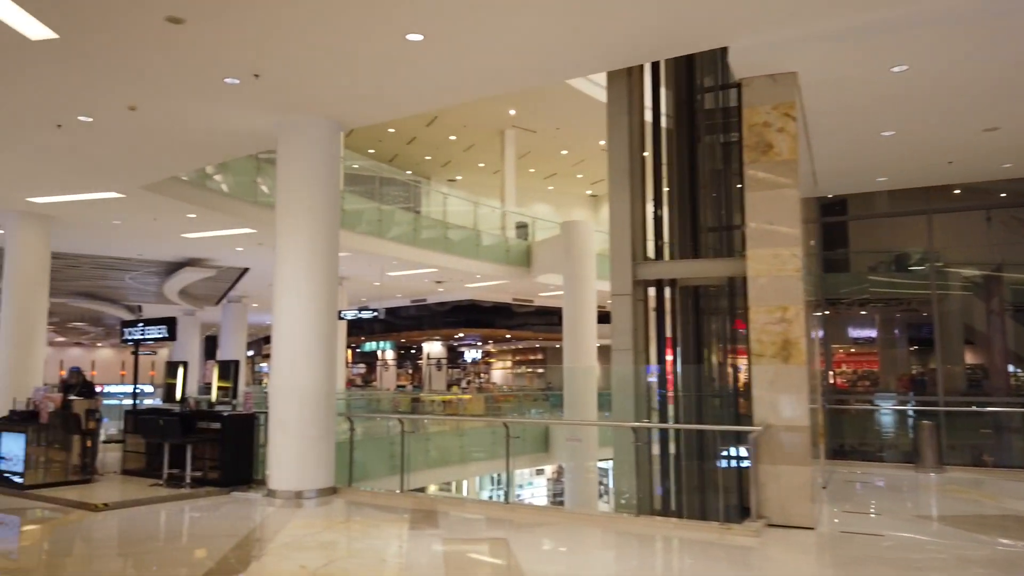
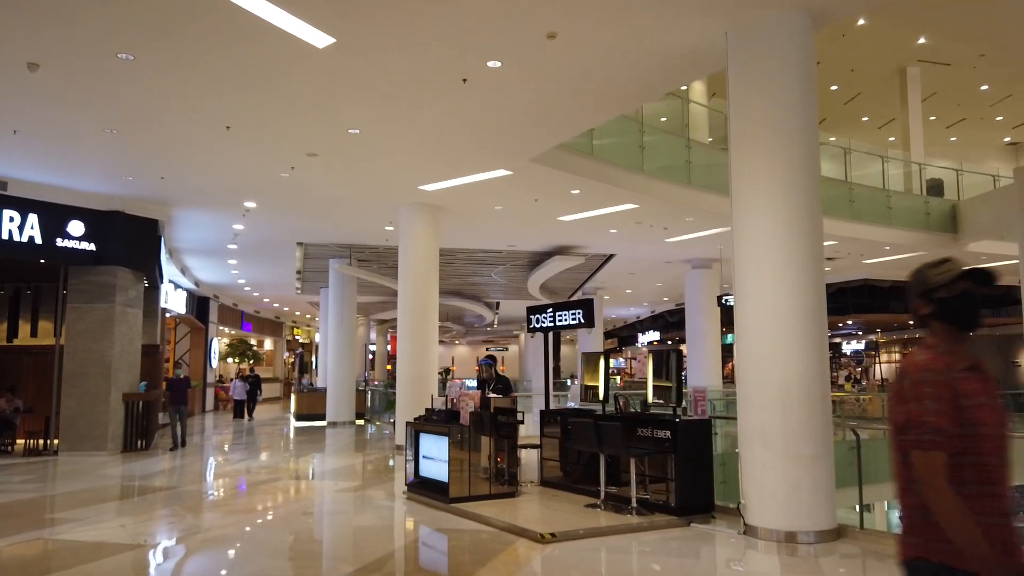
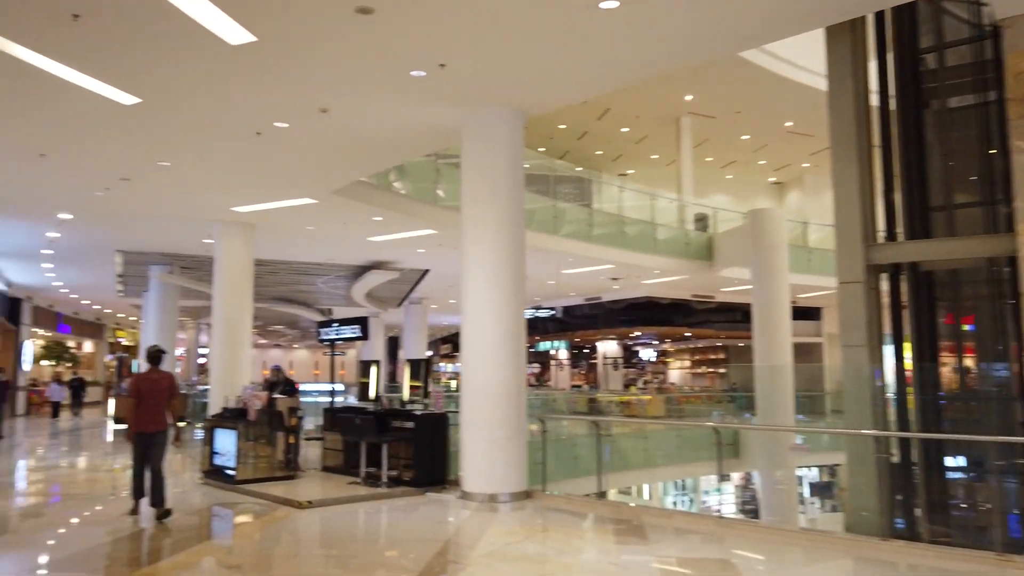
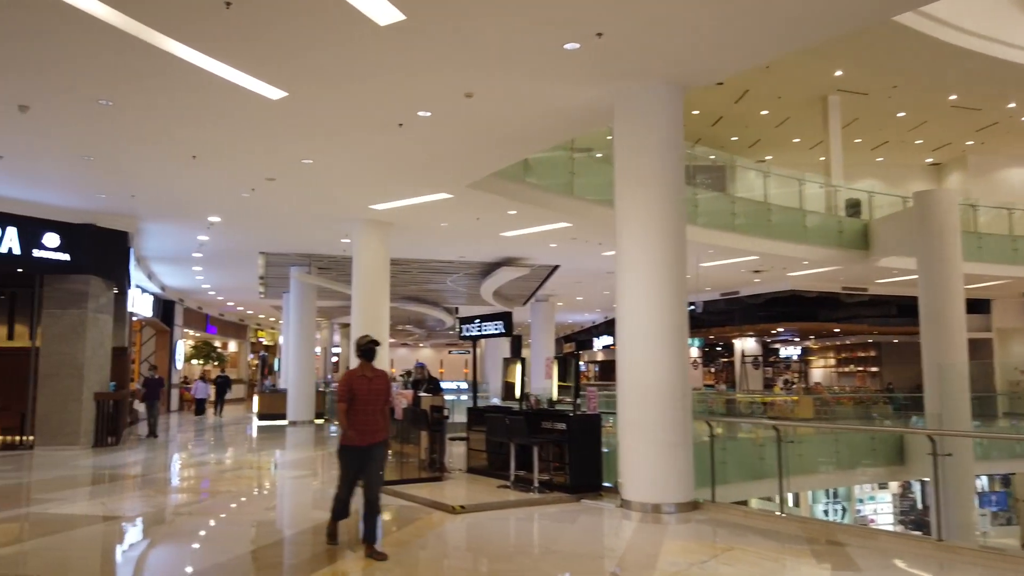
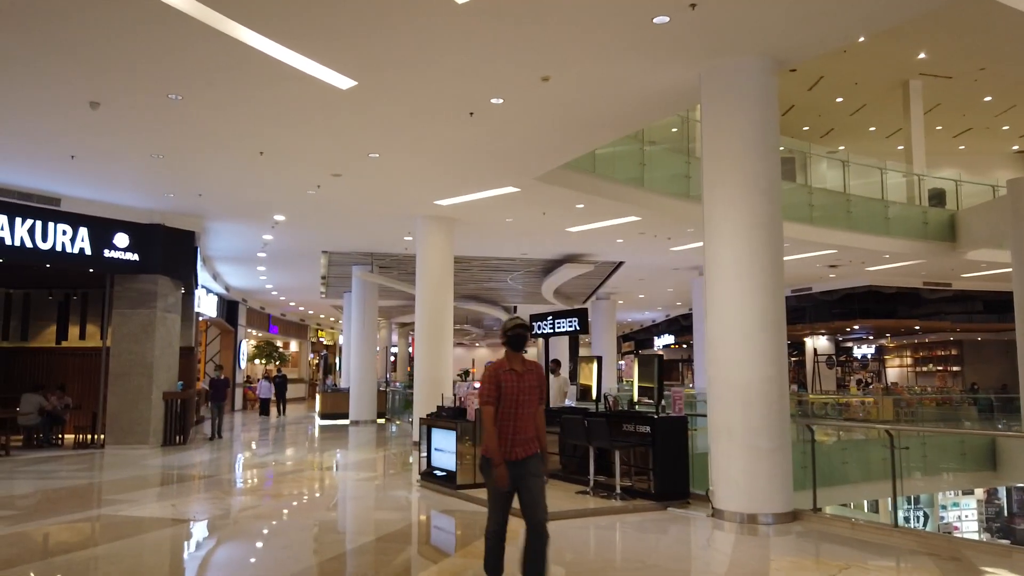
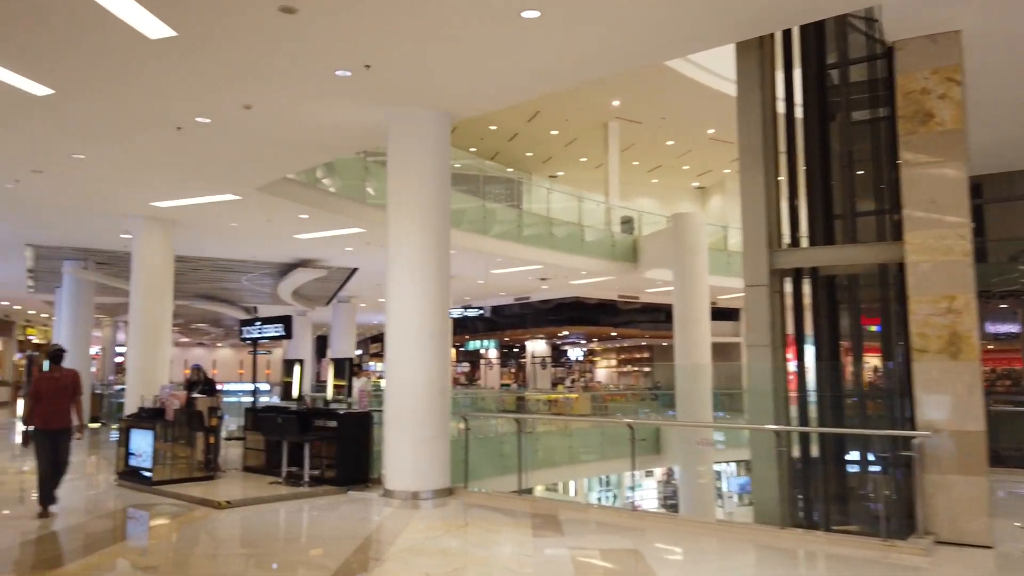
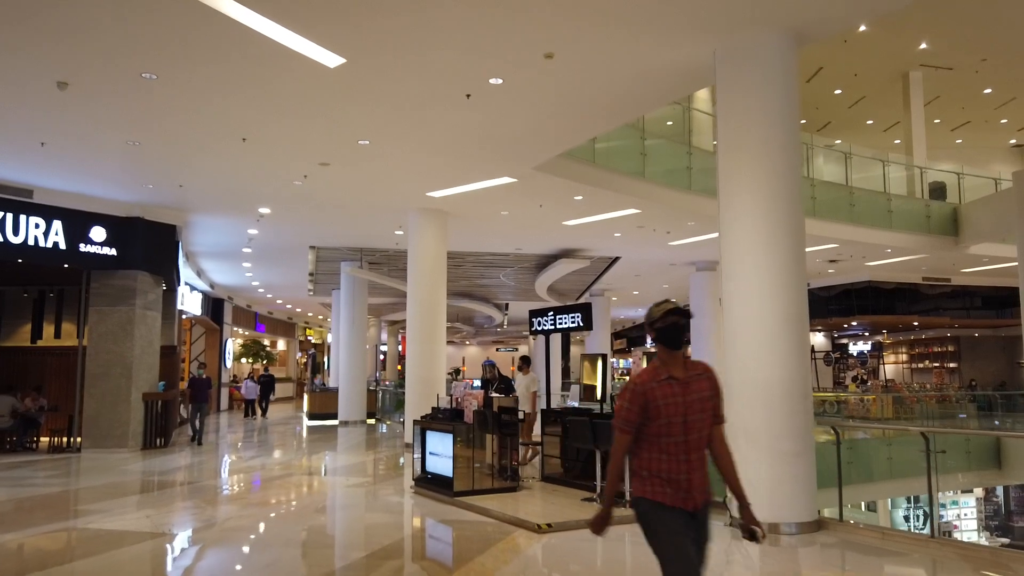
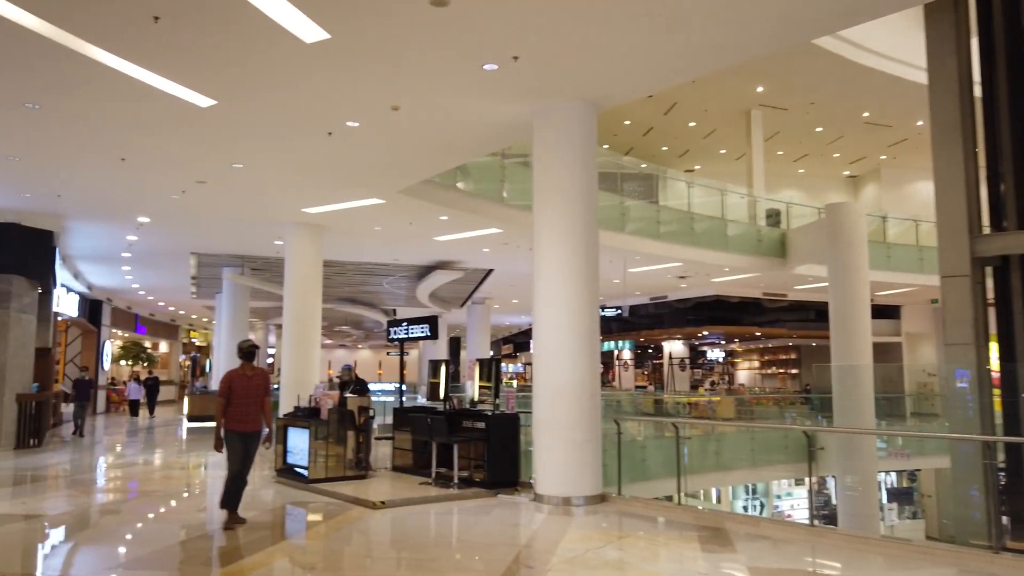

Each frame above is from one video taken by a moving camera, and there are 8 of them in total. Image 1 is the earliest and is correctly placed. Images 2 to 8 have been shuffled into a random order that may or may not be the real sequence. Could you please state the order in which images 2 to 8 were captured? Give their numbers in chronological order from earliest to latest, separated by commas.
6, 3, 8, 4, 5, 7, 2
